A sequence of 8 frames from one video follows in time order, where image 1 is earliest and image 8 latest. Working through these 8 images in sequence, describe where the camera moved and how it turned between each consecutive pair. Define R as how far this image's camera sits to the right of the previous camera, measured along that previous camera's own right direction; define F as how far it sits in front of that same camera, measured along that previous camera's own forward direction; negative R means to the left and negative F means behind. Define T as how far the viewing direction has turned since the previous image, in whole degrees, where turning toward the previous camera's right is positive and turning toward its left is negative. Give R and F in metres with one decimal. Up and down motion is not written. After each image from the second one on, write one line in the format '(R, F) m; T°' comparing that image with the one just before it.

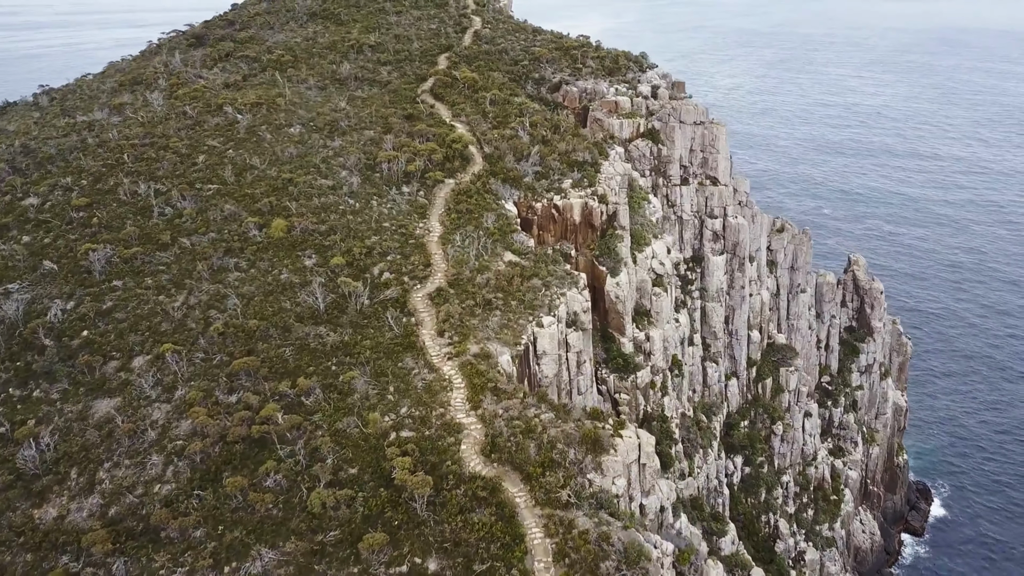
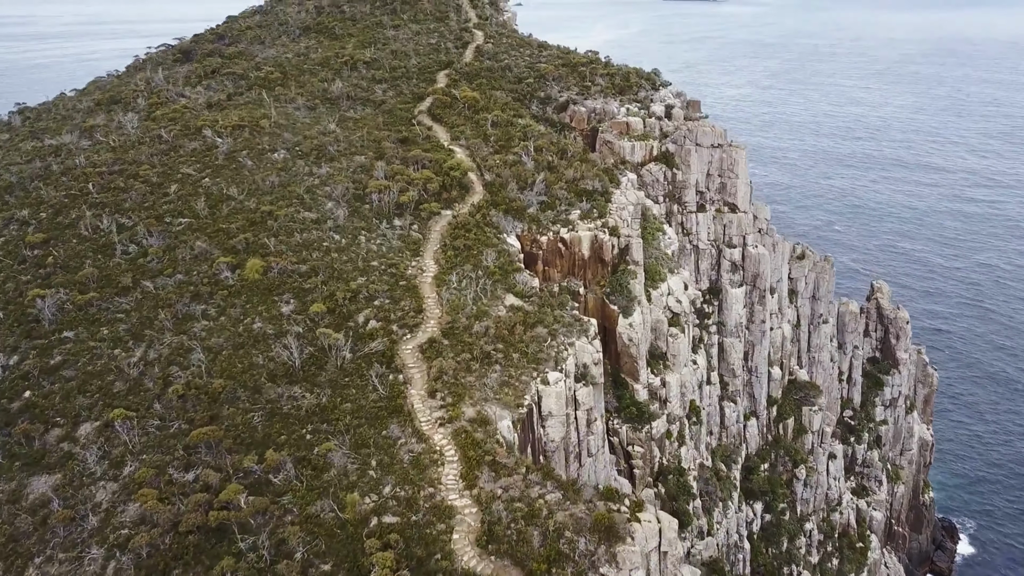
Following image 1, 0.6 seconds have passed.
(+0.1, +3.2) m; 0°
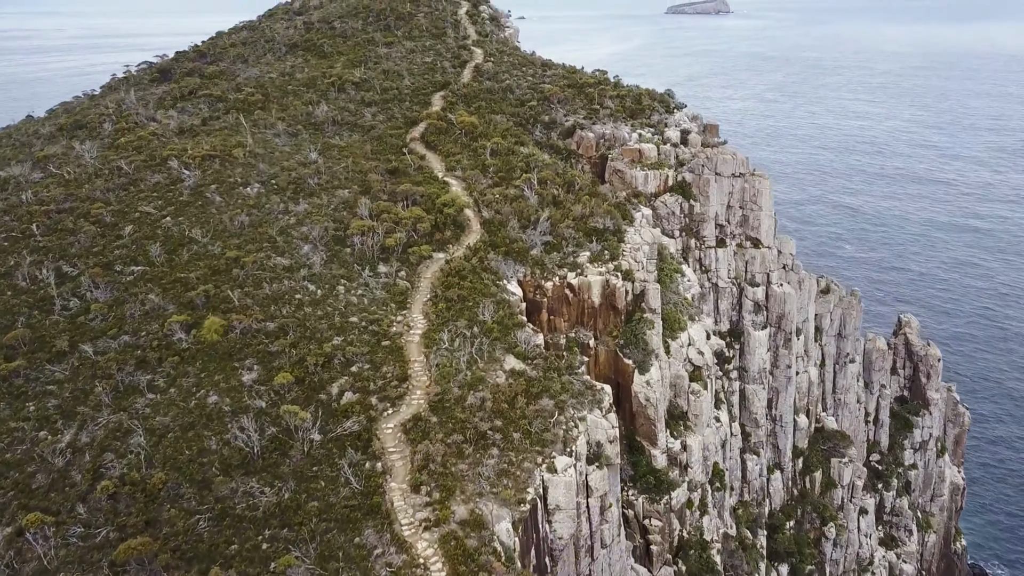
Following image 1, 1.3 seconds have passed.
(+0.1, +3.8) m; 0°
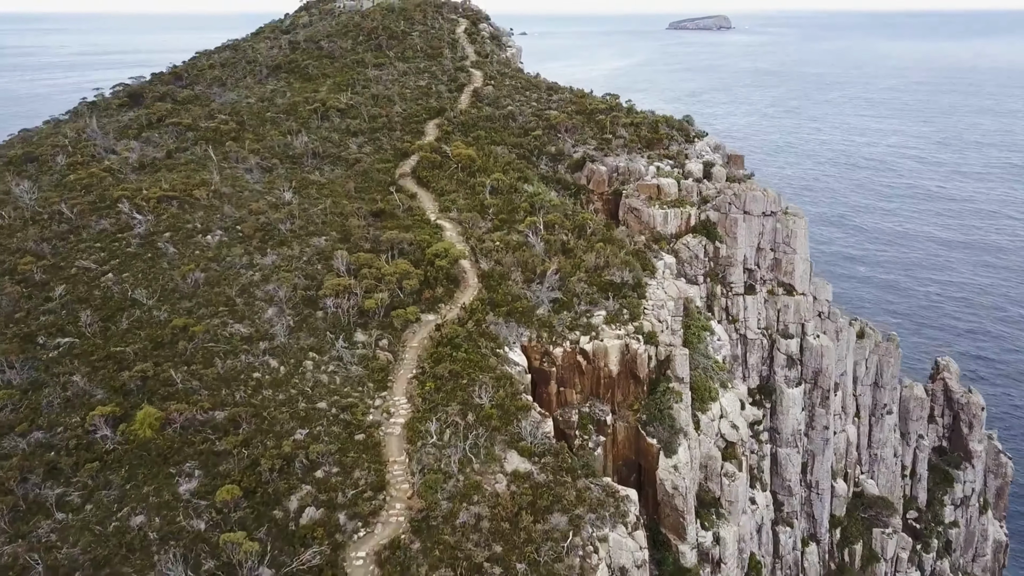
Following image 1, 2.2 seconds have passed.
(0.0, +4.4) m; 0°
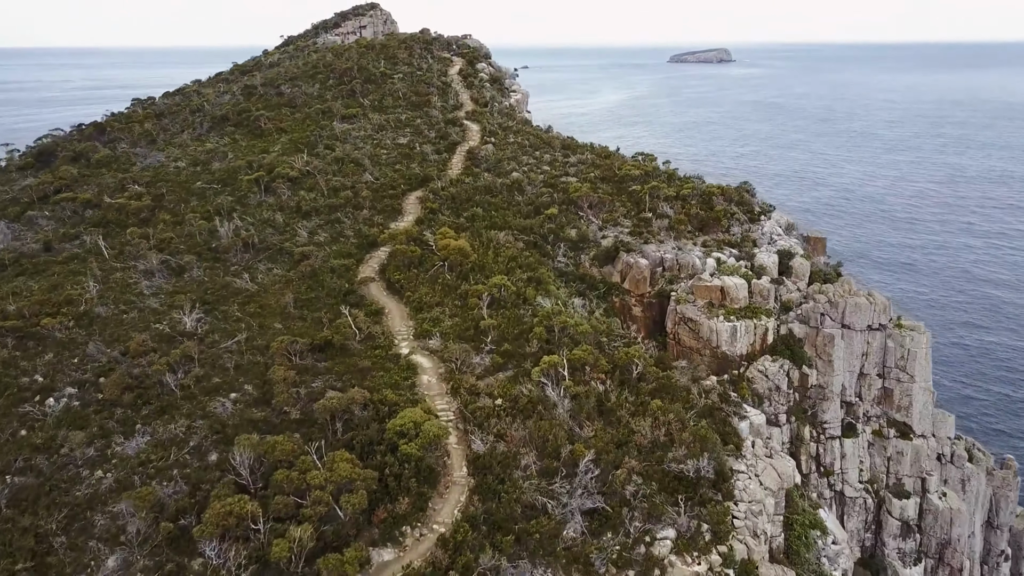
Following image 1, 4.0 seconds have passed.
(-0.2, +9.5) m; 0°
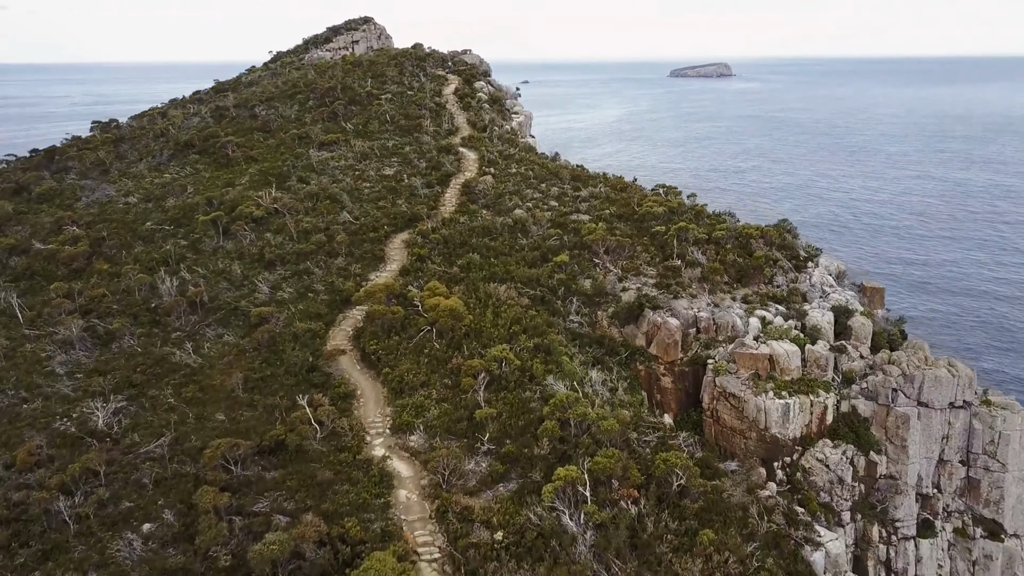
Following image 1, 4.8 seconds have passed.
(-0.1, +4.4) m; 0°
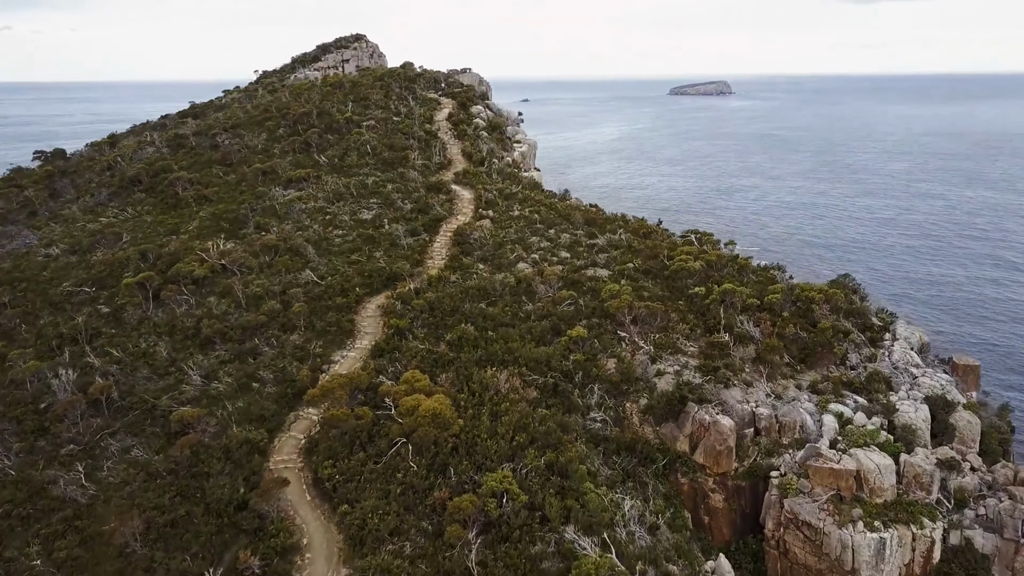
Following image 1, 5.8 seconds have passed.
(-0.1, +4.9) m; 0°
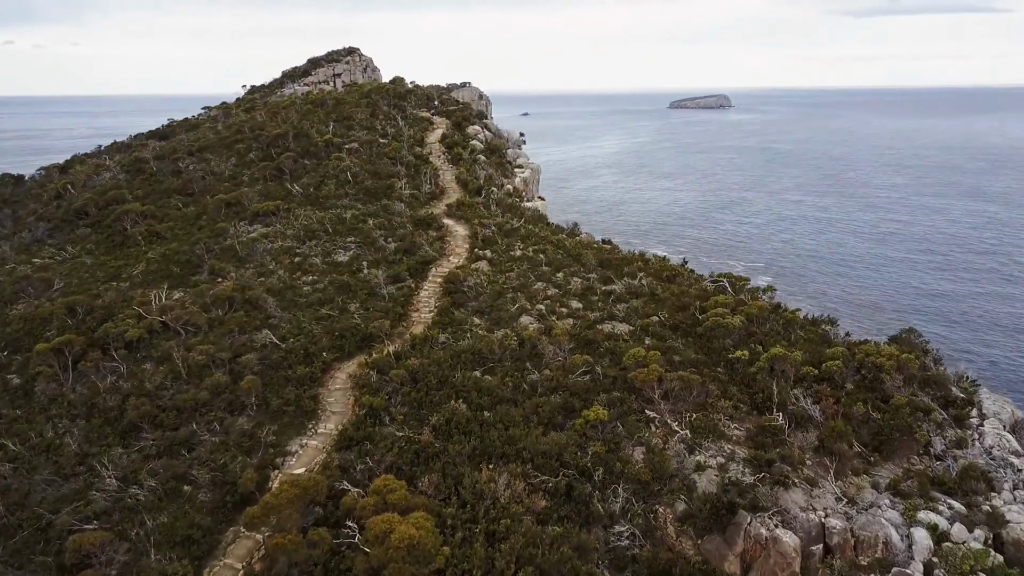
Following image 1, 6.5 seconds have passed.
(0.0, +3.6) m; 0°
